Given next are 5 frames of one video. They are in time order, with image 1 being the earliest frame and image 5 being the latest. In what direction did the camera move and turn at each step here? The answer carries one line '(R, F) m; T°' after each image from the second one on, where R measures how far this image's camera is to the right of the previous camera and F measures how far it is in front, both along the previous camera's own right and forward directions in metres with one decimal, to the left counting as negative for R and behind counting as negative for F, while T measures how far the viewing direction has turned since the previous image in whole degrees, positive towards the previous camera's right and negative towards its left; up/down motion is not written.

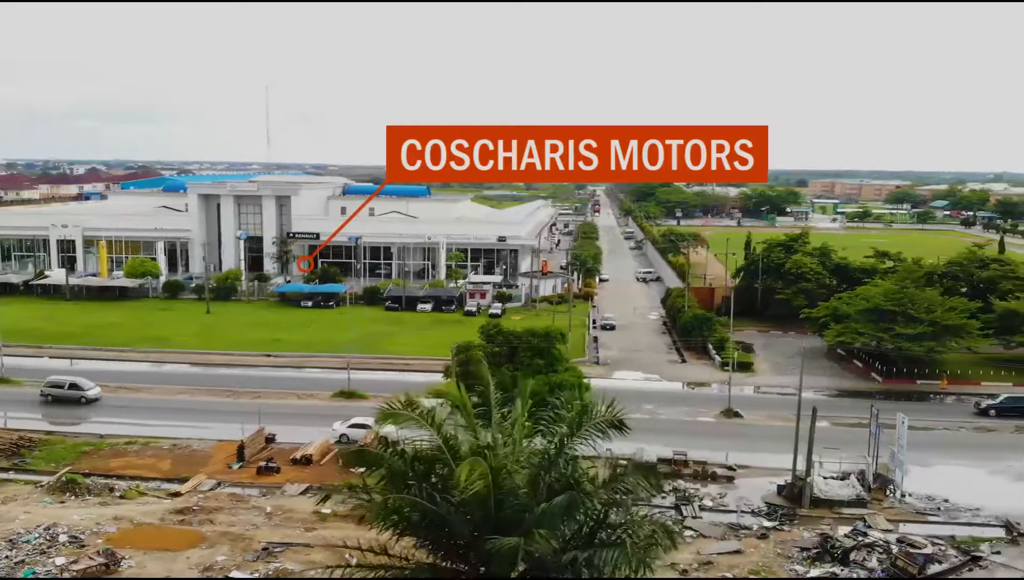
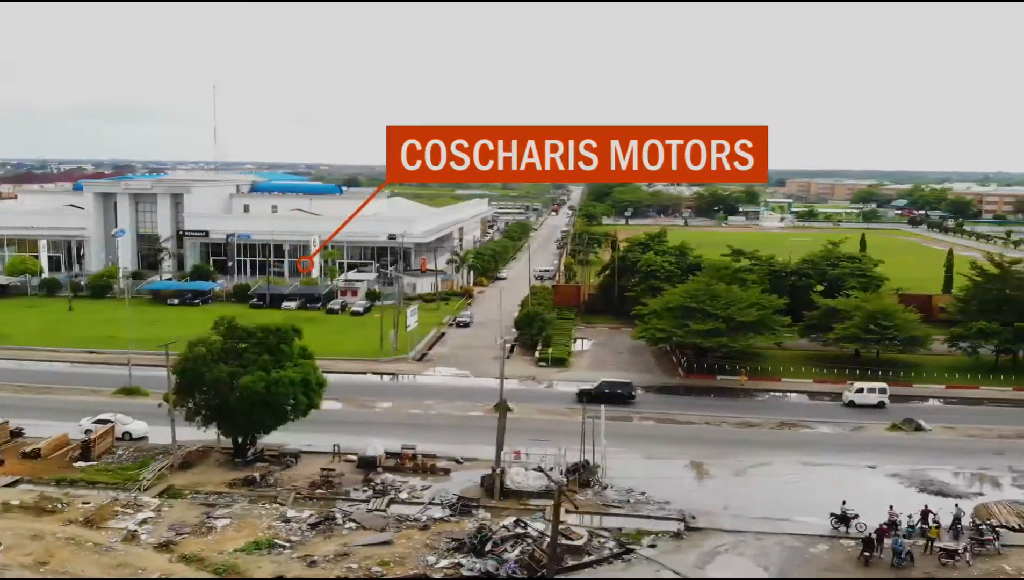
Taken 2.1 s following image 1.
(+5.0, -0.1) m; -1°
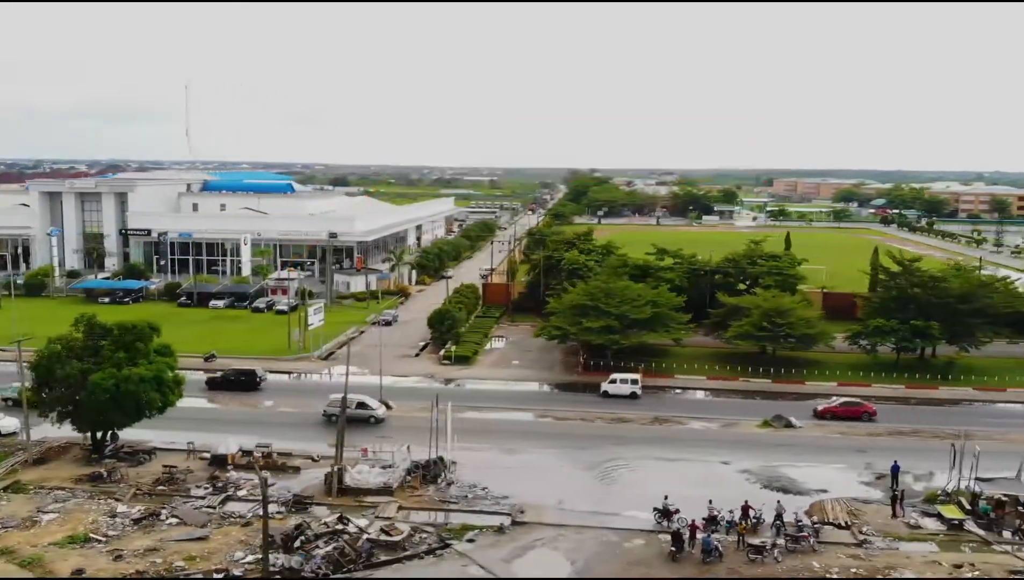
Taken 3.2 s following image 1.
(+2.6, -0.1) m; -1°
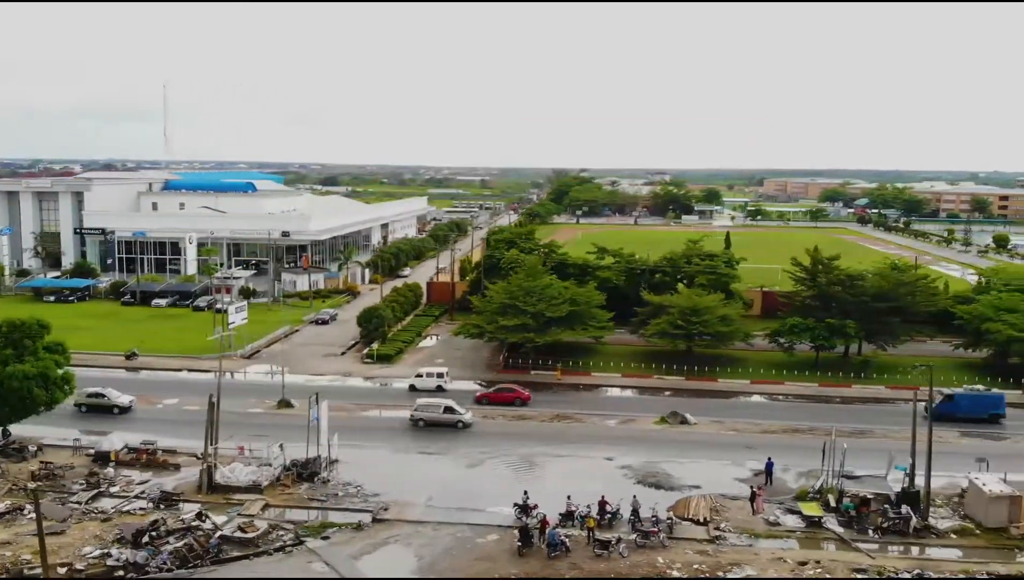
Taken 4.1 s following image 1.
(+2.1, -0.1) m; 0°
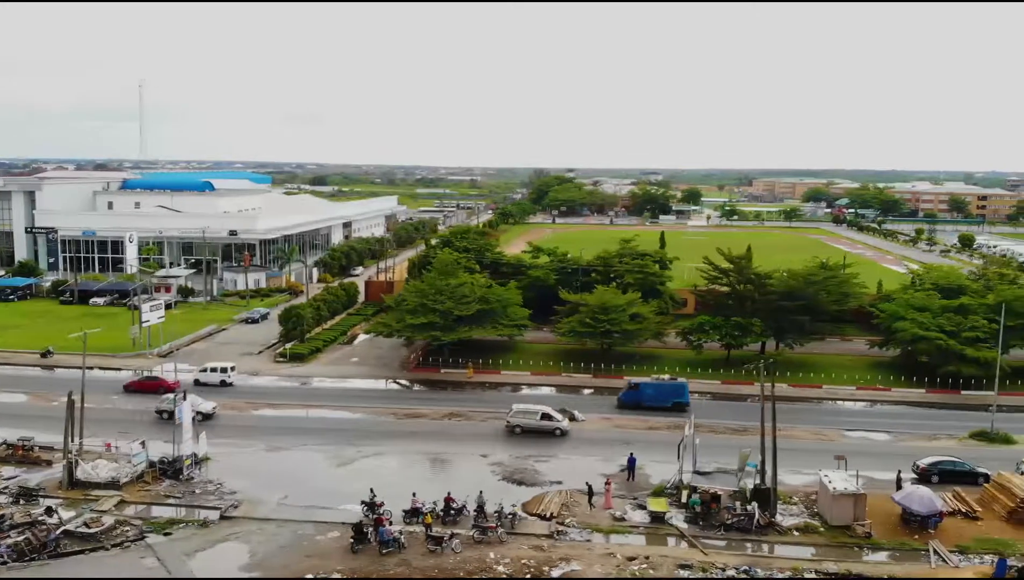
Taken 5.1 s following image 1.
(+2.3, -0.1) m; 0°
